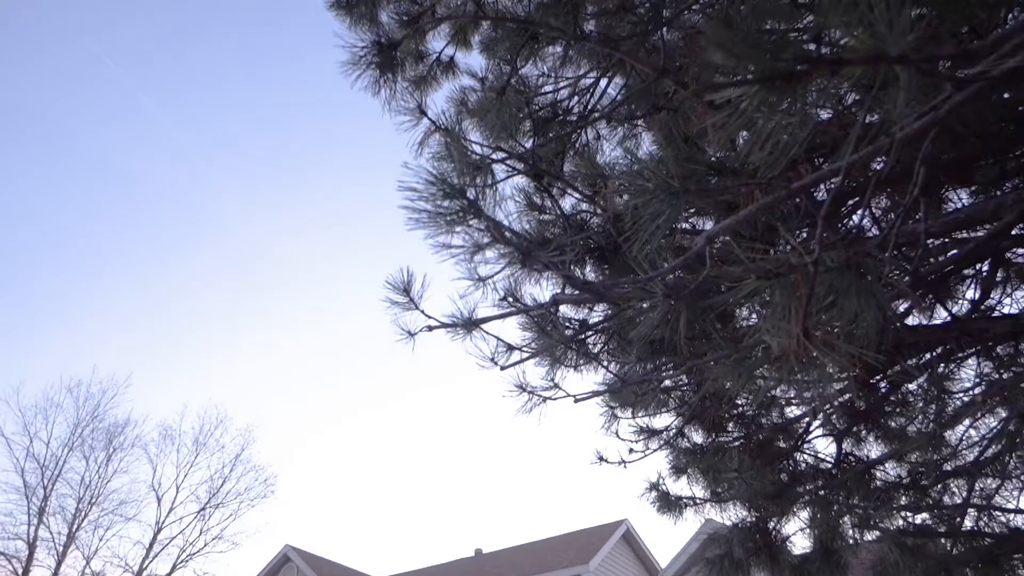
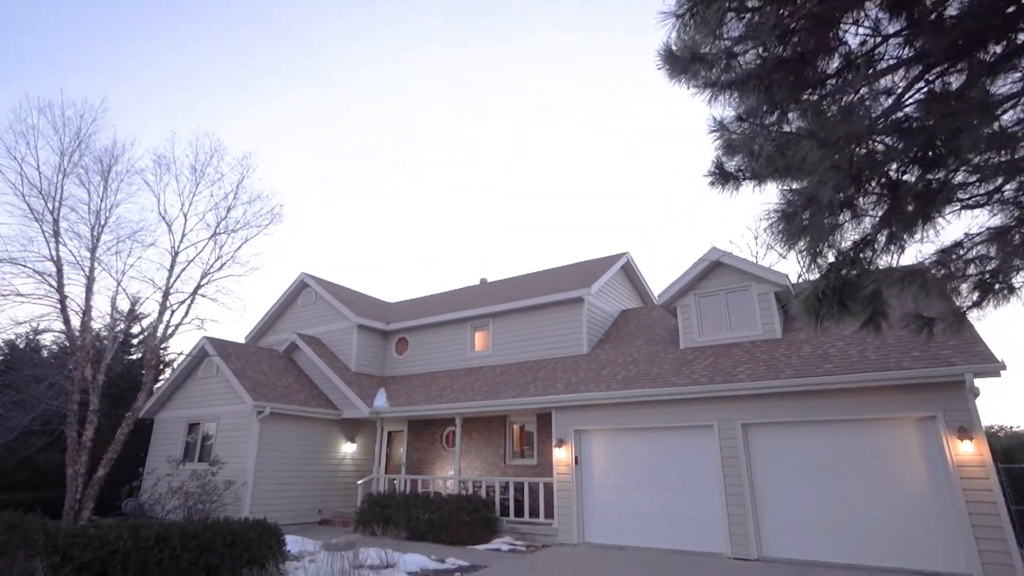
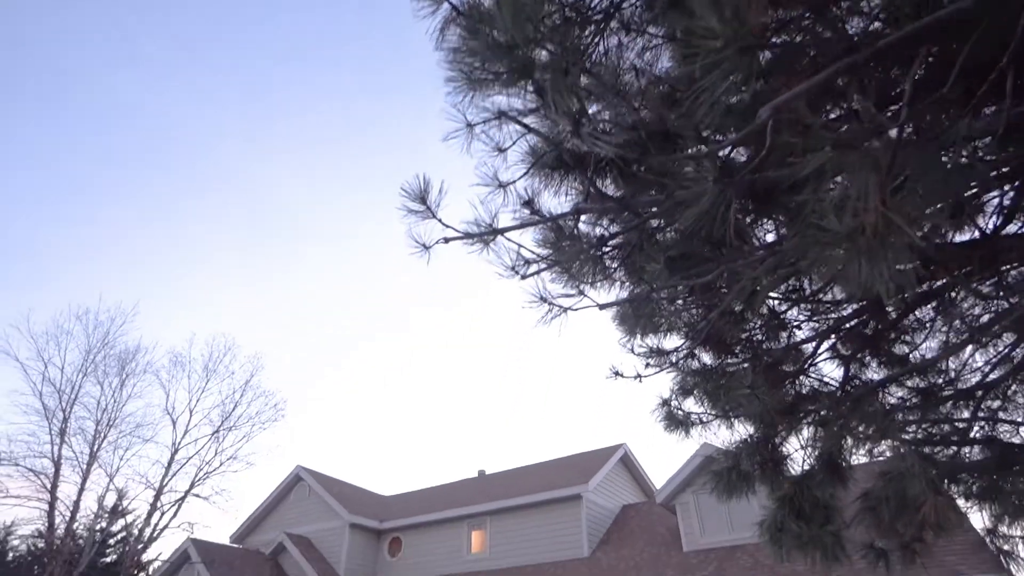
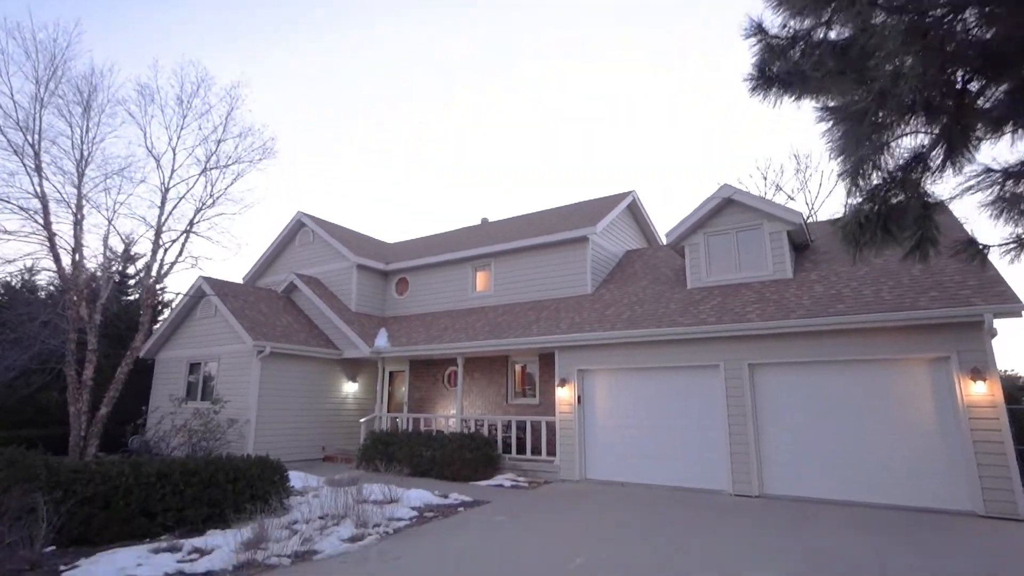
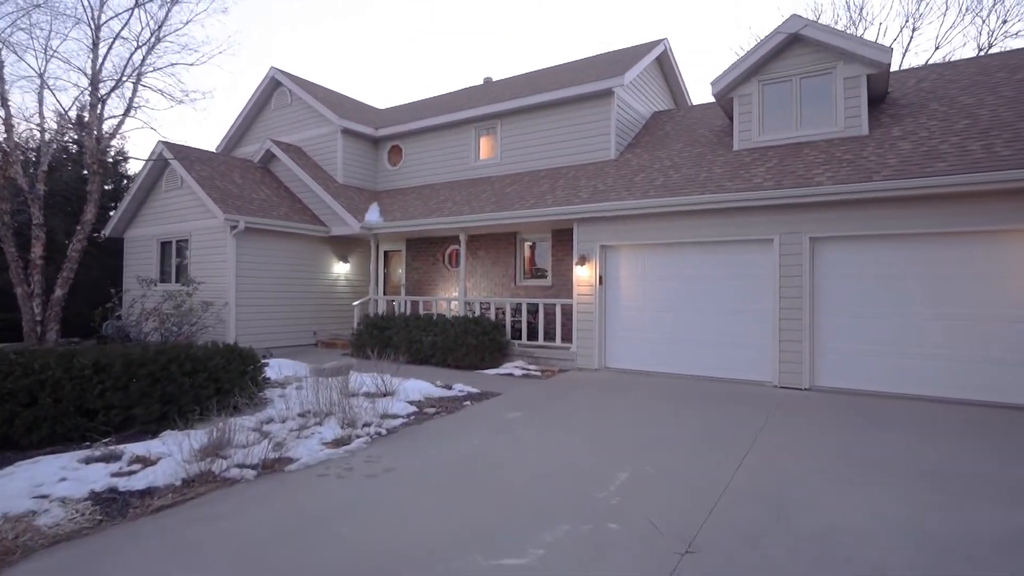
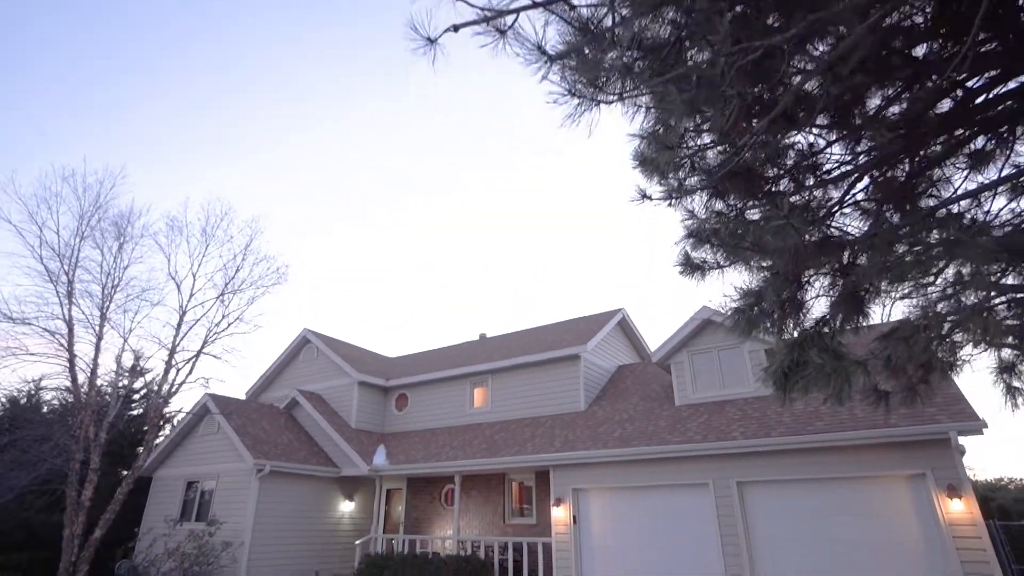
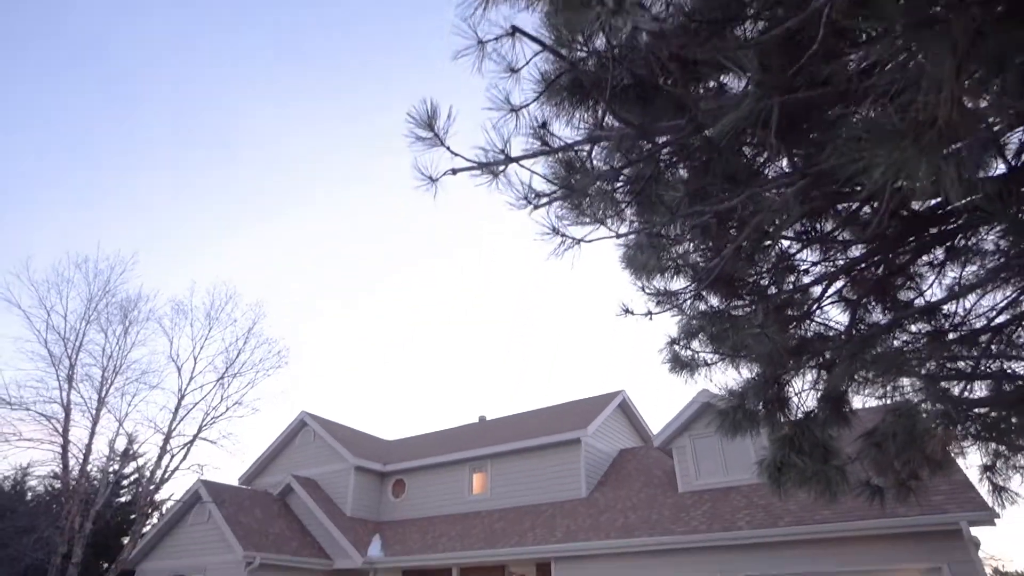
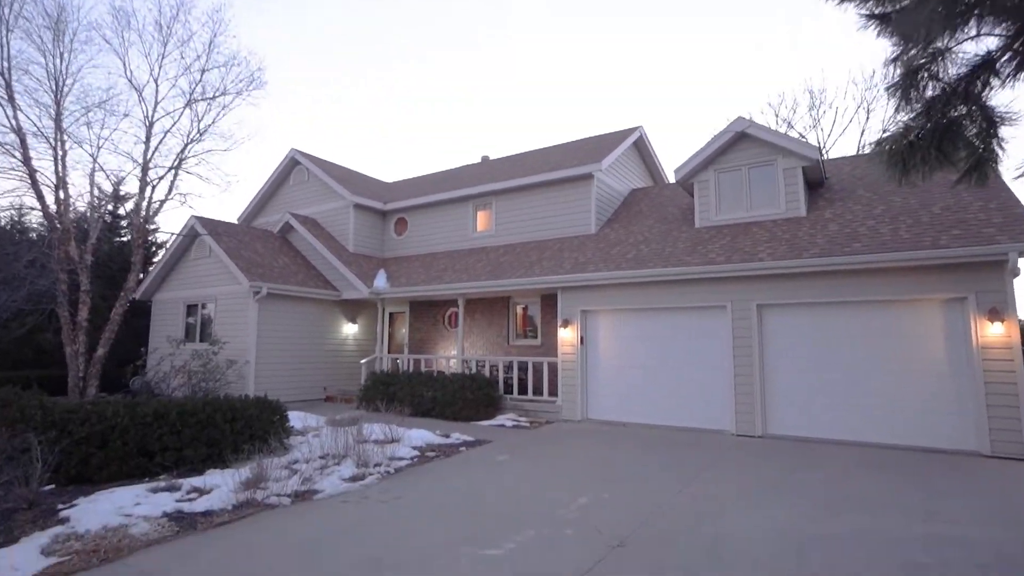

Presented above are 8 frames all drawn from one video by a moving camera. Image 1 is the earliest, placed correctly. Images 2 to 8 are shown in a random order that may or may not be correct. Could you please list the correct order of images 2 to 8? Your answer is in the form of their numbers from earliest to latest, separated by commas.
3, 7, 6, 2, 4, 8, 5
